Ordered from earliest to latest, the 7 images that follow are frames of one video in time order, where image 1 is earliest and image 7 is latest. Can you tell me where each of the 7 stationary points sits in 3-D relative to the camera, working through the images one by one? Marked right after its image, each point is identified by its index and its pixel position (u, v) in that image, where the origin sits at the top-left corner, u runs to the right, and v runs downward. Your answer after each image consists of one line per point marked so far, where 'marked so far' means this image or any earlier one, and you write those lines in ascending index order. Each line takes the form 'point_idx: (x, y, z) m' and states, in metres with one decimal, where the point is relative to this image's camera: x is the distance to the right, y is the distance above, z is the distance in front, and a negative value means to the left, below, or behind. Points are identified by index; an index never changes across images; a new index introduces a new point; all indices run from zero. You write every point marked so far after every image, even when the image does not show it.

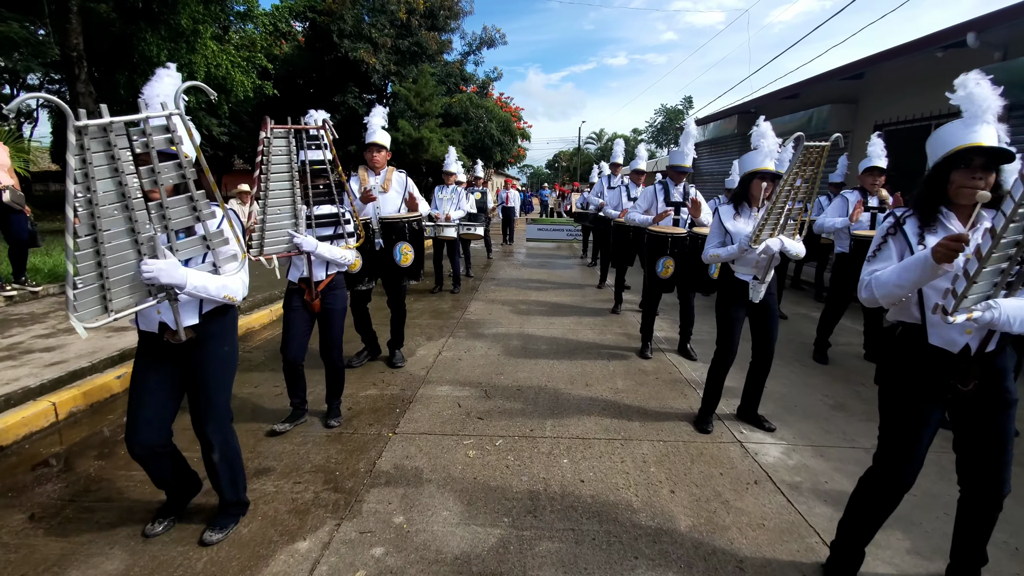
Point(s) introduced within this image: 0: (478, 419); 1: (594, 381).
0: (-0.3, -0.9, +3.8) m
1: (+0.7, -0.8, +4.5) m
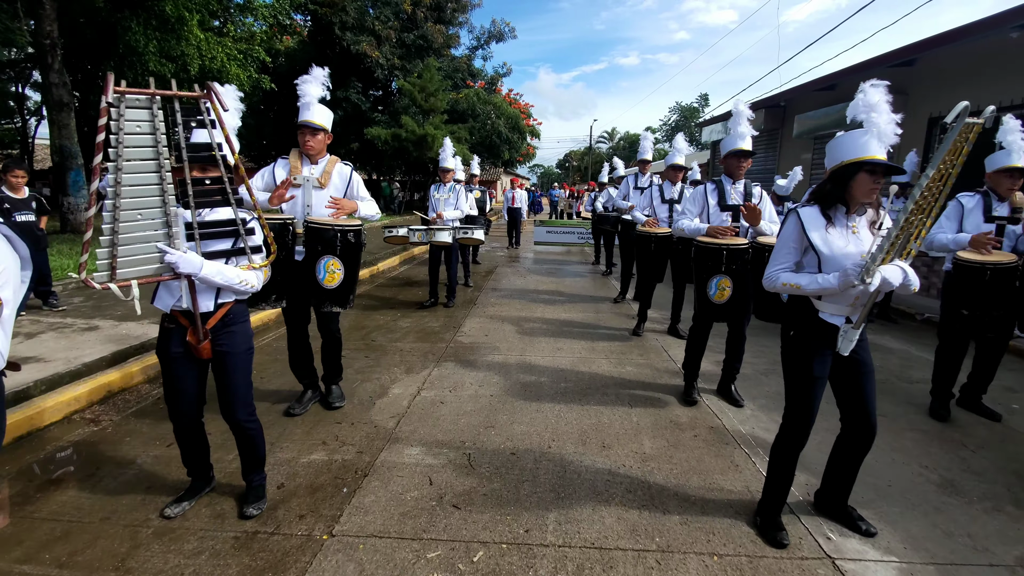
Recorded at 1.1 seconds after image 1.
0: (-0.3, -1.1, +2.7) m
1: (+0.7, -1.0, +3.4) m
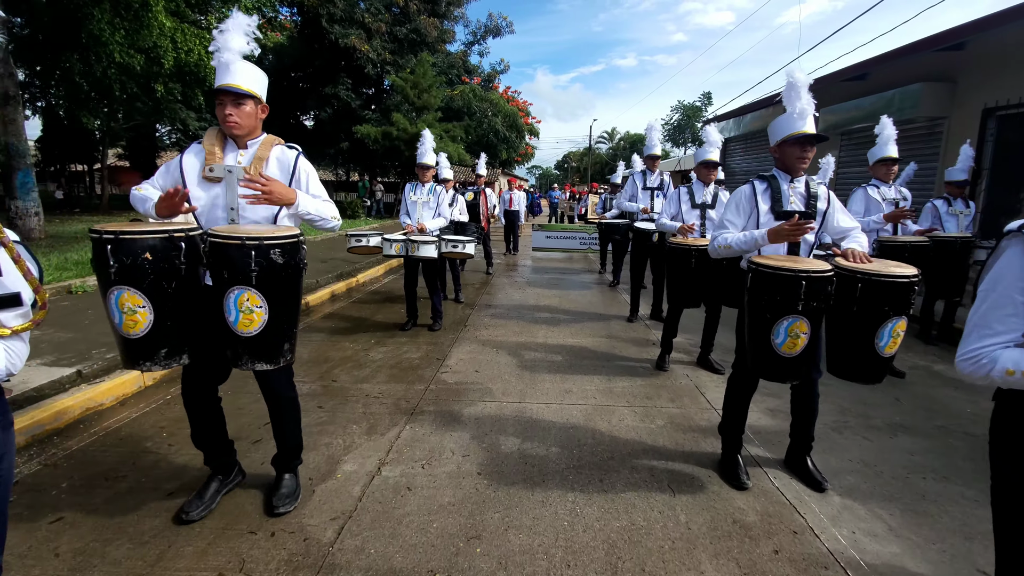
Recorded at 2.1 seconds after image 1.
0: (-0.3, -1.4, +1.6) m
1: (+0.6, -1.2, +2.3) m
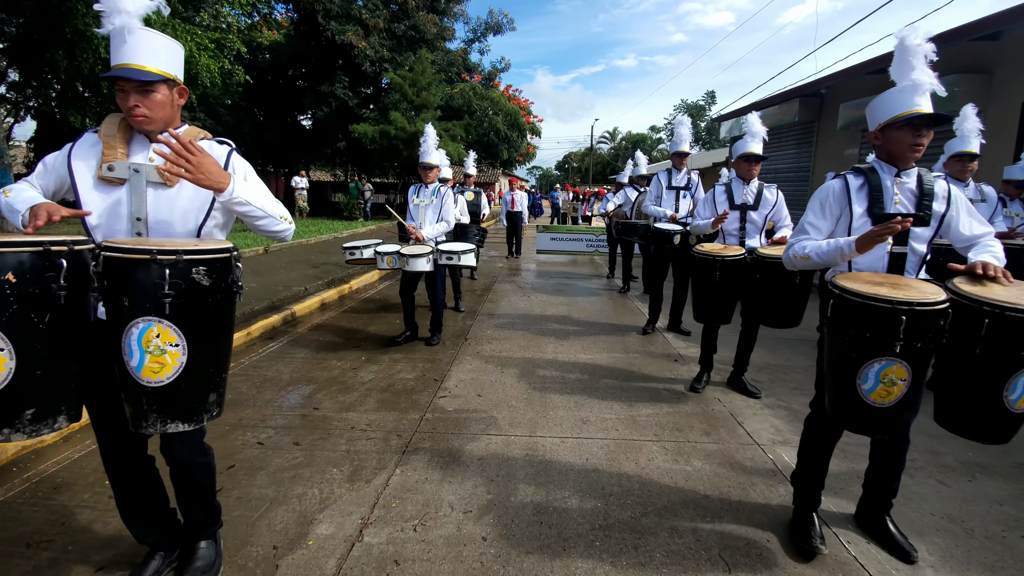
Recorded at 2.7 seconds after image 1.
0: (-0.3, -1.5, +1.0) m
1: (+0.7, -1.3, +1.7) m
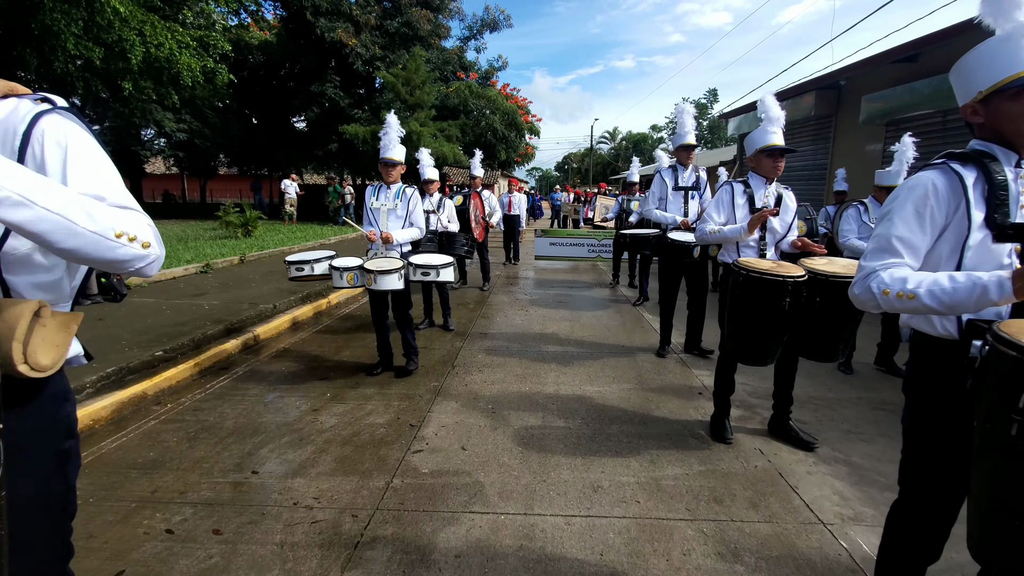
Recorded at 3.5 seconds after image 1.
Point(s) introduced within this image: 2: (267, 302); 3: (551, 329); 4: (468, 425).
0: (-0.3, -1.6, +0.2) m
1: (+0.7, -1.5, +0.9) m
2: (-3.1, -0.2, +6.6) m
3: (+0.5, -0.5, +6.4) m
4: (-0.3, -1.0, +3.7) m
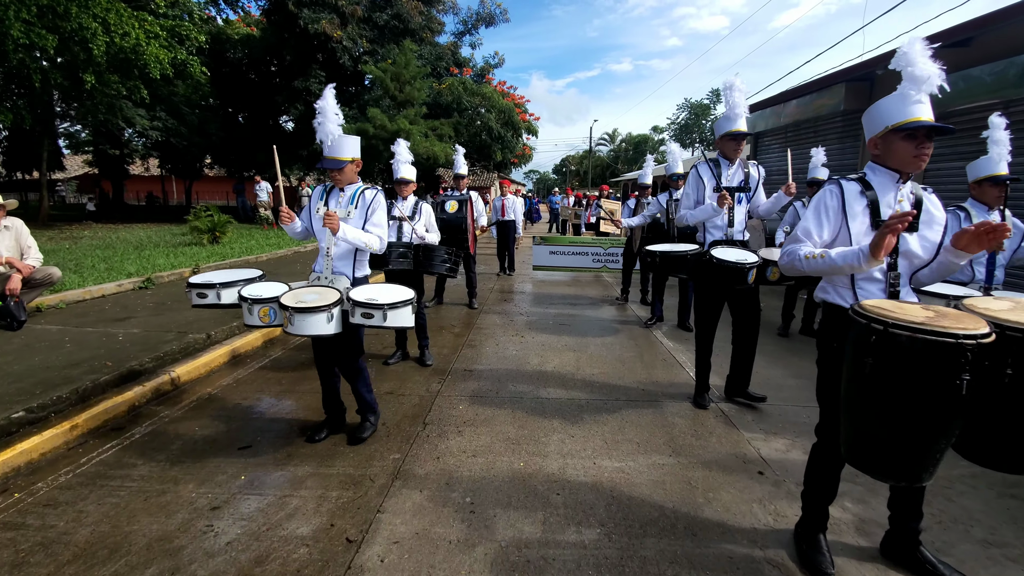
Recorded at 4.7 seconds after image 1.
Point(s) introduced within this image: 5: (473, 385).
0: (-0.4, -1.9, -1.0) m
1: (+0.6, -1.7, -0.3) m
2: (-3.2, -0.4, +5.4) m
3: (+0.4, -0.8, +5.2) m
4: (-0.4, -1.2, +2.5) m
5: (-0.3, -0.9, +4.5) m
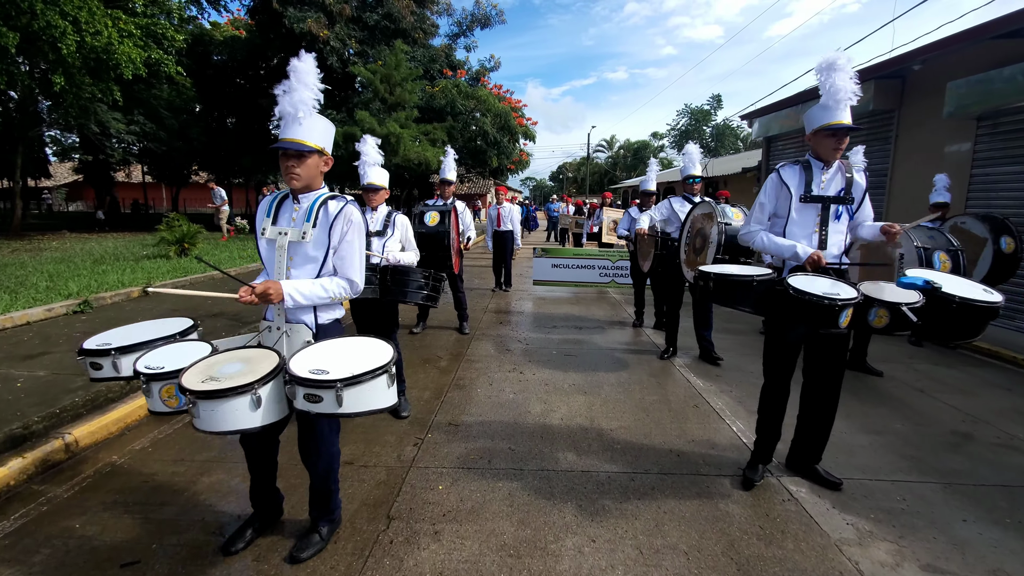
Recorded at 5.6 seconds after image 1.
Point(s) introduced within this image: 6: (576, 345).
0: (-0.4, -2.0, -2.1) m
1: (+0.6, -1.9, -1.3) m
2: (-3.2, -0.7, +4.3) m
3: (+0.4, -1.0, +4.2) m
4: (-0.4, -1.4, +1.5) m
5: (-0.4, -1.1, +3.5) m
6: (+0.8, -0.7, +6.2) m
